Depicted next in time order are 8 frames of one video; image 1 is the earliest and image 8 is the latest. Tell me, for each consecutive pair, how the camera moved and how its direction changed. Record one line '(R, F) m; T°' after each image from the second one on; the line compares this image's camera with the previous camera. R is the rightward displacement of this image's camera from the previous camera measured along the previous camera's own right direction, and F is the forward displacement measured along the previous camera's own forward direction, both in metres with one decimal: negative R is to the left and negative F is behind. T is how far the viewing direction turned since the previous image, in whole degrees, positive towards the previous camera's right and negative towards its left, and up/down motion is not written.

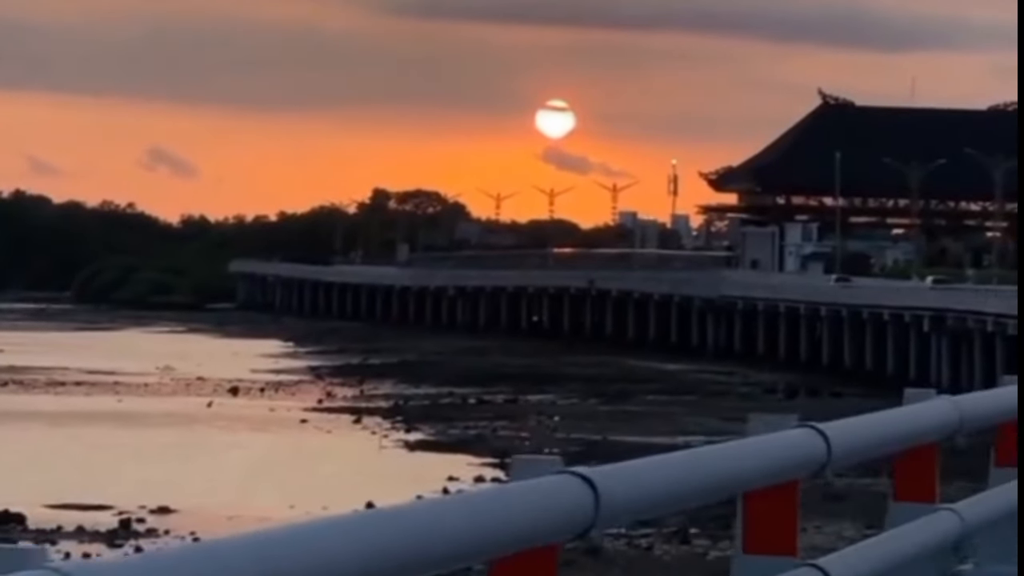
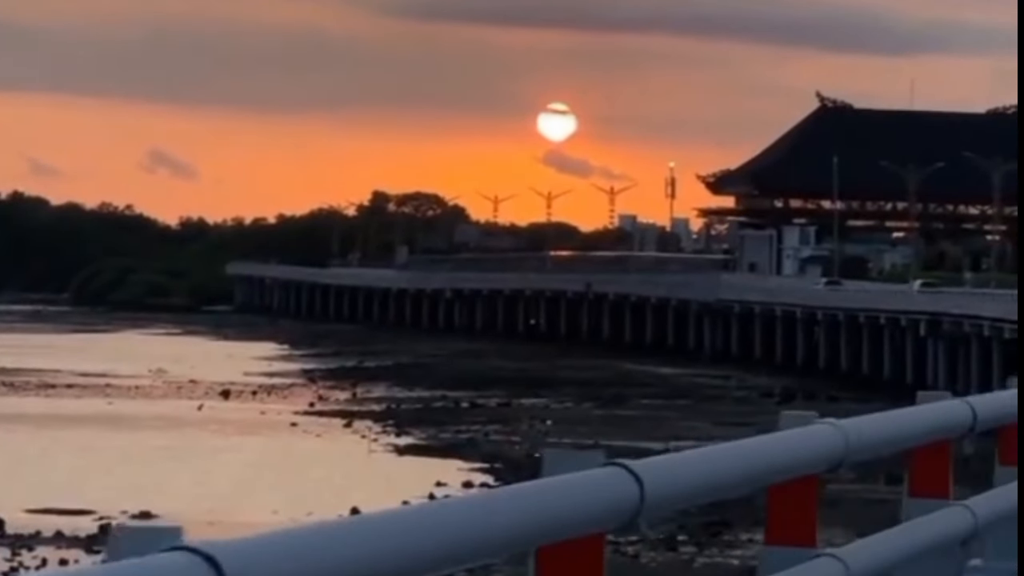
(+0.2, +0.4) m; 0°
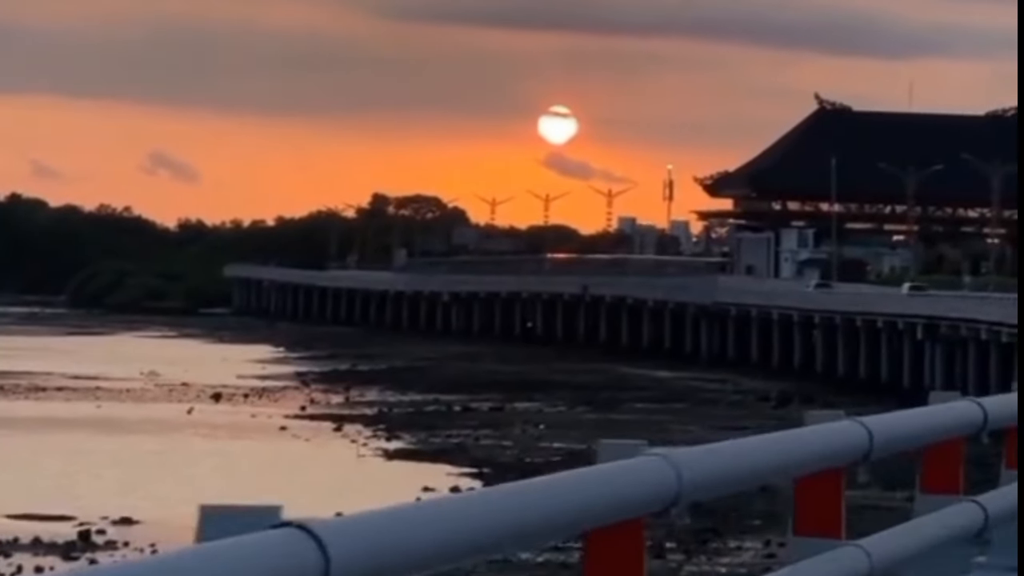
(+0.2, +0.5) m; 0°
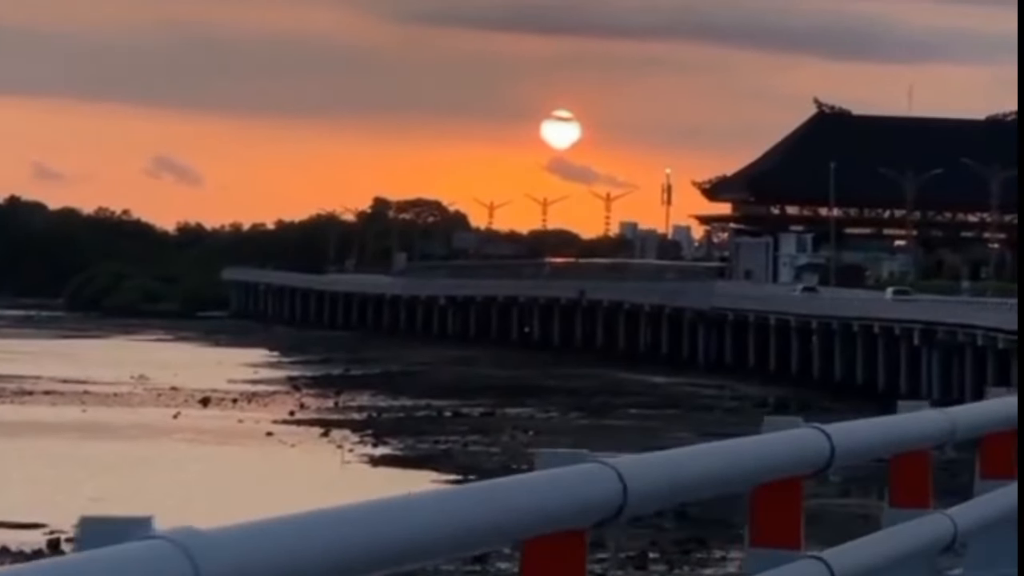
(+0.3, +0.7) m; 0°
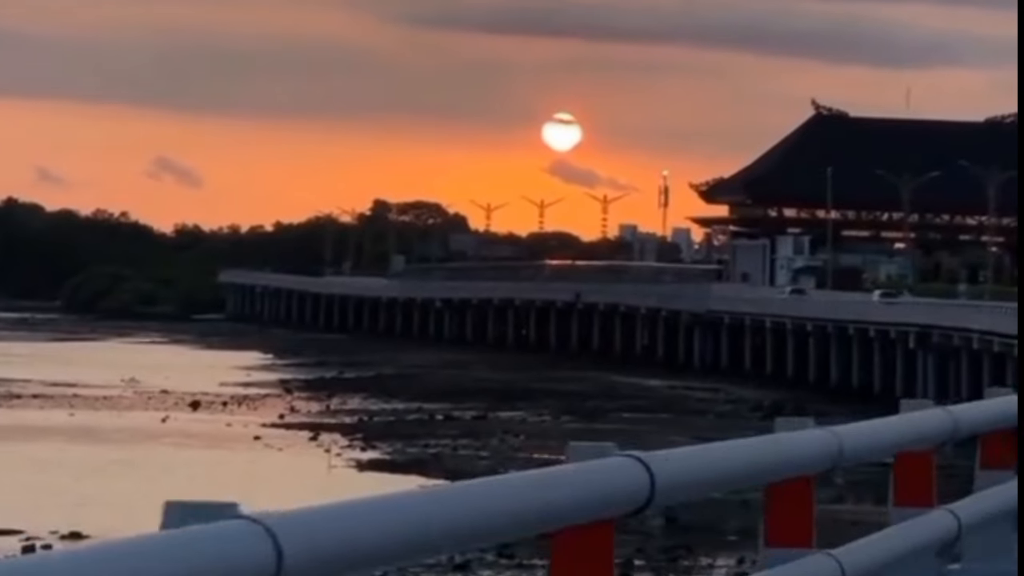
(+0.2, +0.5) m; 0°
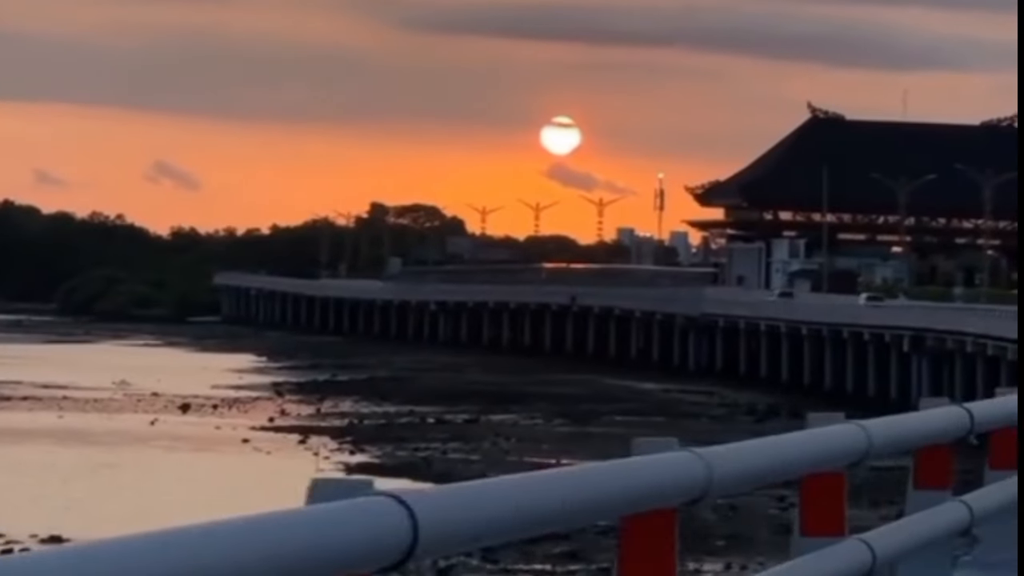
(+0.2, +0.4) m; 0°
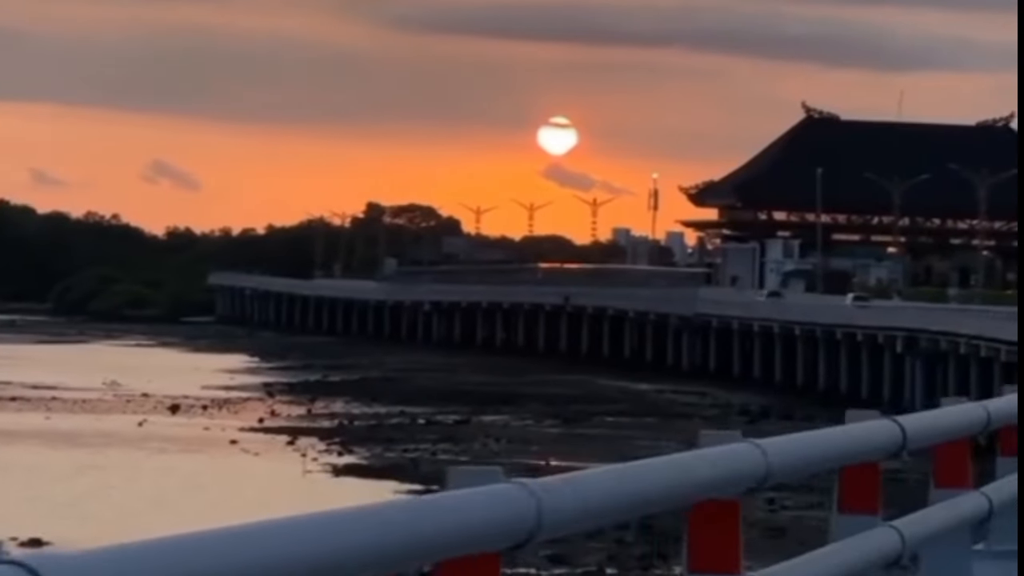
(+0.1, +0.3) m; 0°
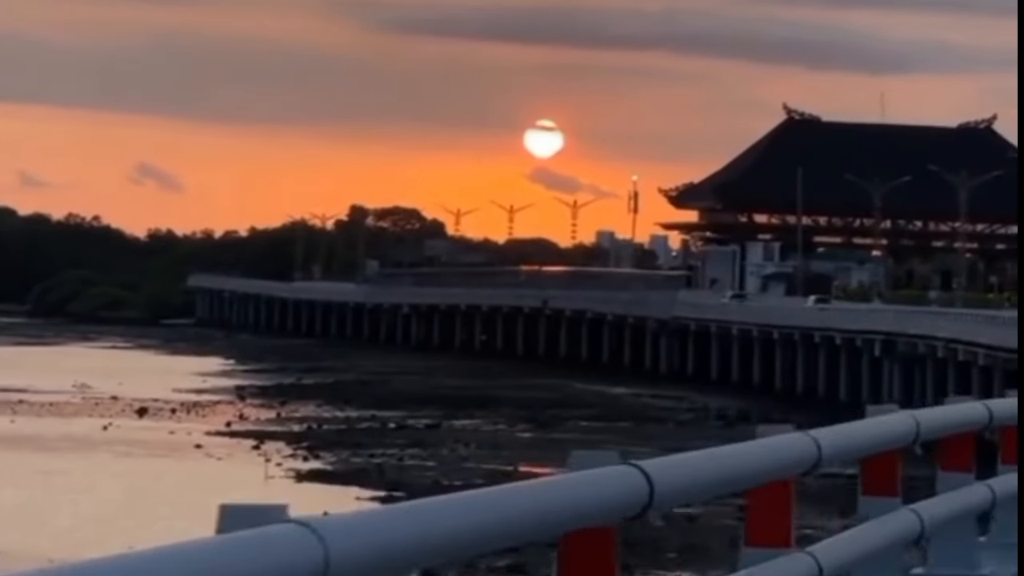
(+0.3, +0.9) m; 0°
